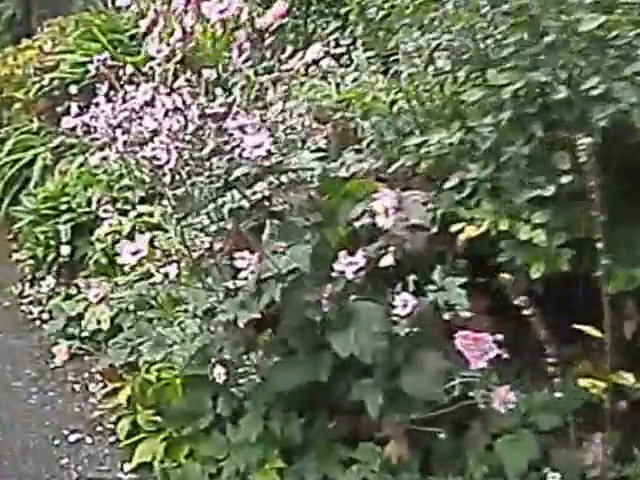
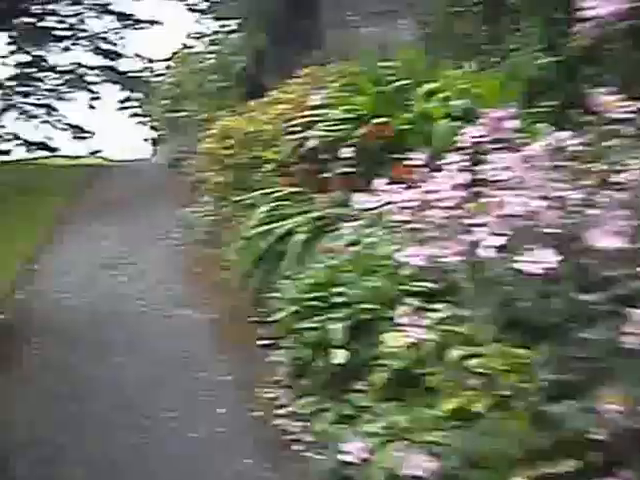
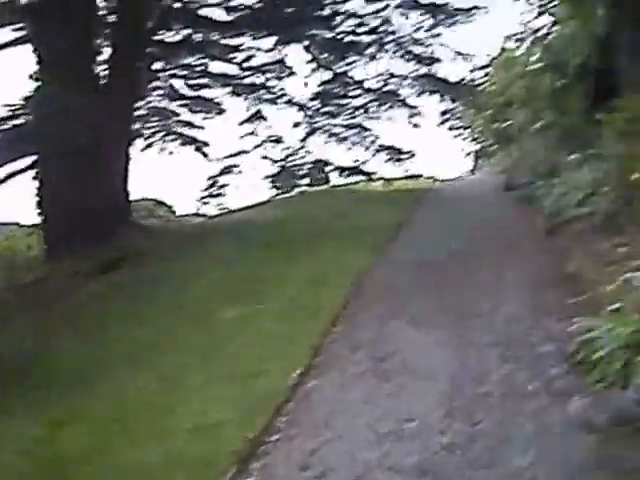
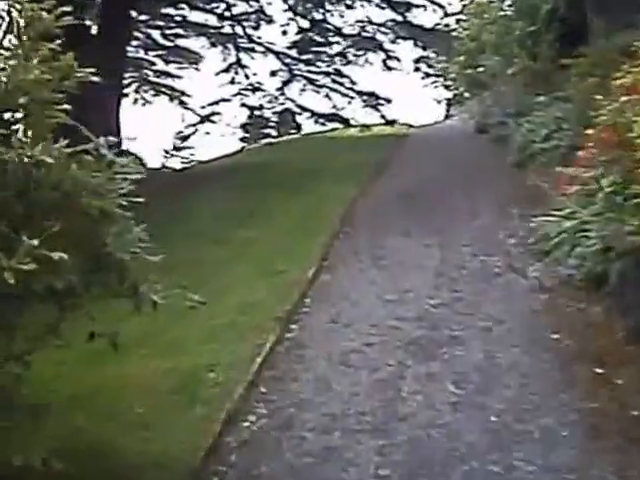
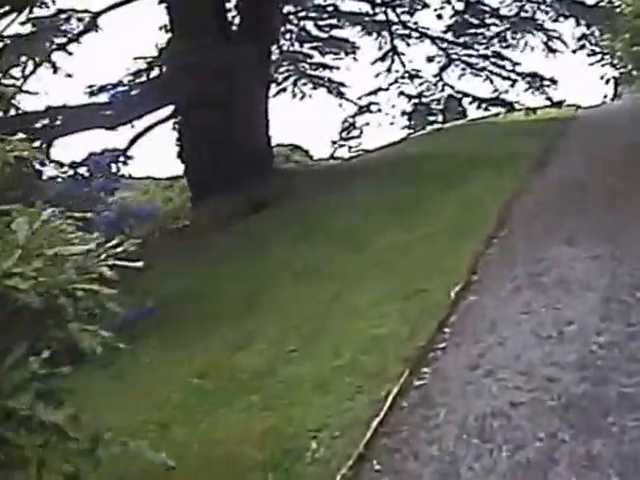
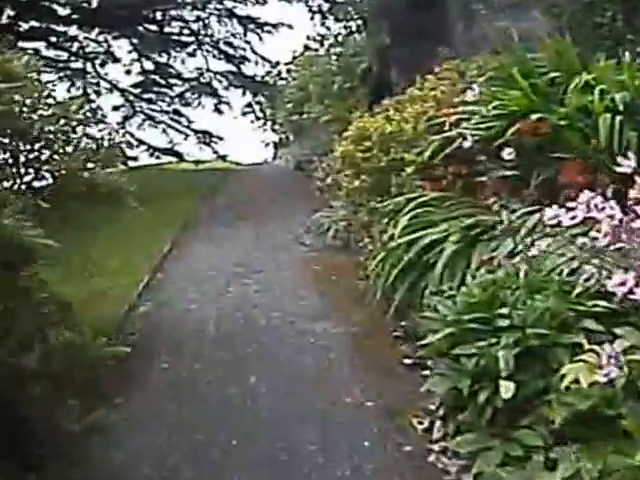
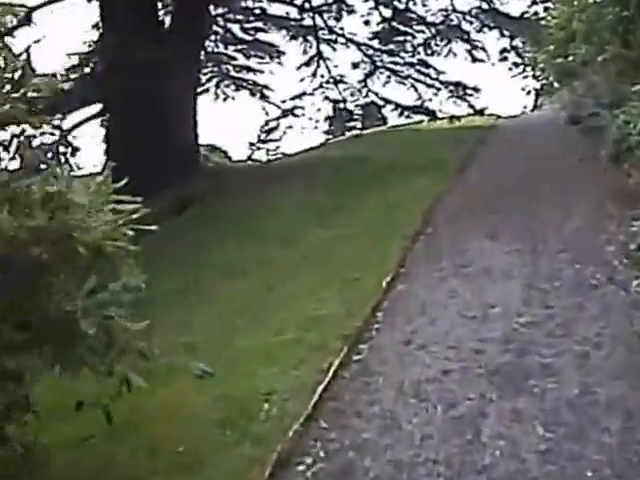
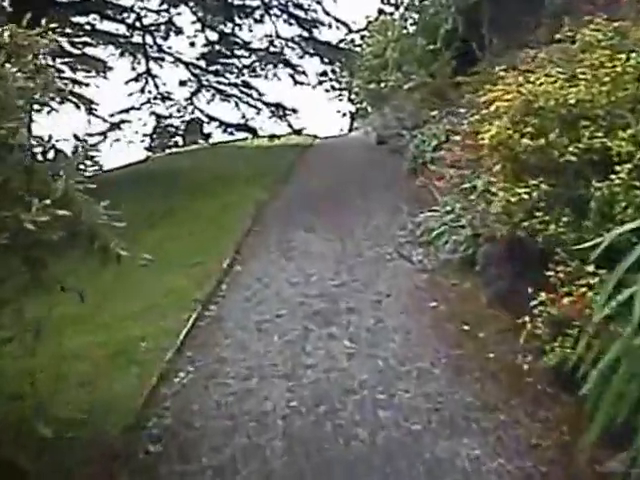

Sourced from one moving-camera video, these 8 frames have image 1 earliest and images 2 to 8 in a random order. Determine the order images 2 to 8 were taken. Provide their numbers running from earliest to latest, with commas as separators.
2, 6, 8, 4, 7, 5, 3
